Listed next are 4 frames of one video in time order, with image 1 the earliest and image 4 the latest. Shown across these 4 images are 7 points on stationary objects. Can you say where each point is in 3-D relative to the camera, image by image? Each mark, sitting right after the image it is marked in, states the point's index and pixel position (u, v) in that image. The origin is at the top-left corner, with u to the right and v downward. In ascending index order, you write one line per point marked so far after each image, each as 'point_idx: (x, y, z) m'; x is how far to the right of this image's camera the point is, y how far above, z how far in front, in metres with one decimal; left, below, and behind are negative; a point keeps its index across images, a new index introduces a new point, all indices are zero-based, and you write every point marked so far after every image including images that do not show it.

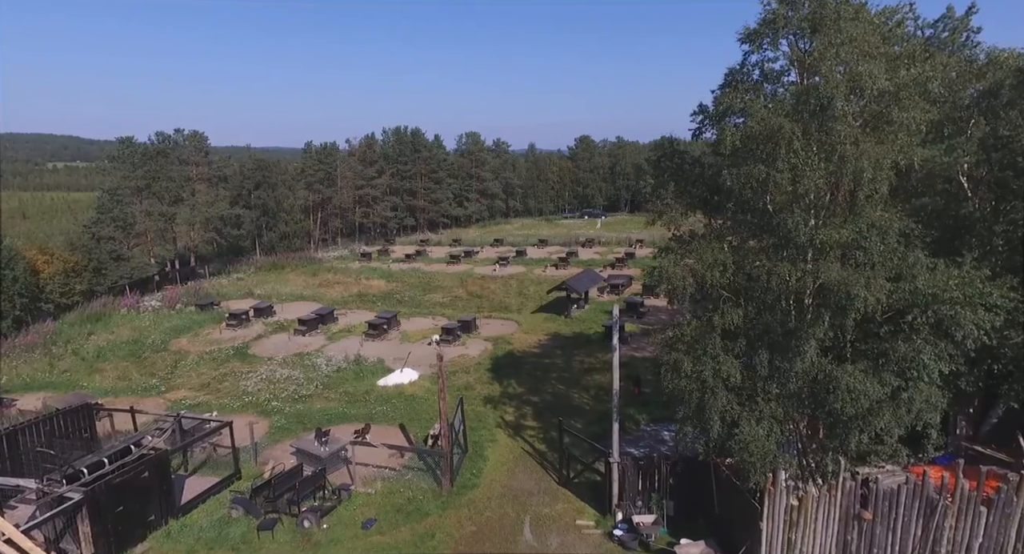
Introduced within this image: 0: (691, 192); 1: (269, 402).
0: (+3.4, +1.6, +10.8) m
1: (-7.9, -4.1, +18.3) m
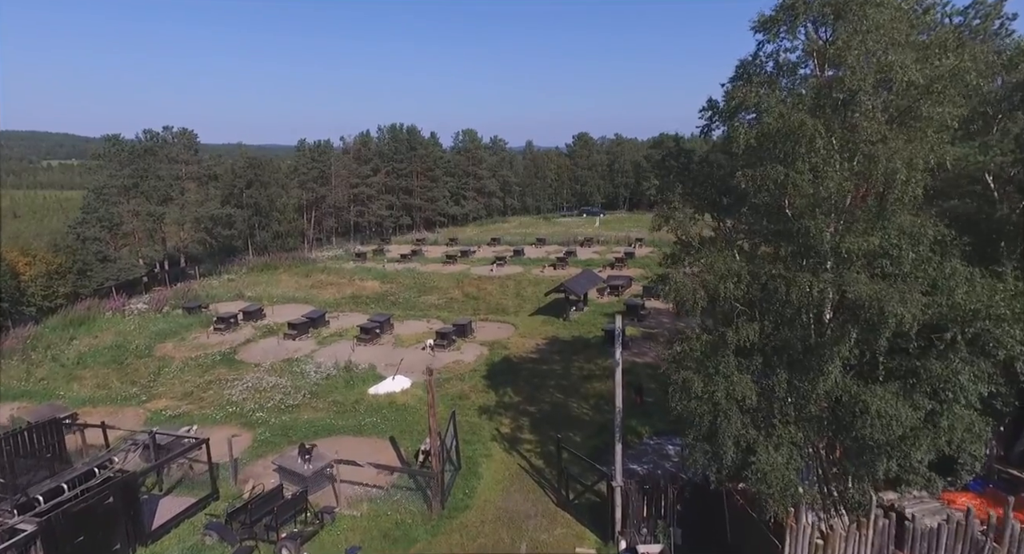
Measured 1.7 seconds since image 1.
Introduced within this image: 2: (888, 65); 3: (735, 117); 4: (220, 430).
0: (+3.3, +1.5, +10.0) m
1: (-8.0, -4.2, +17.5) m
2: (+5.0, +2.8, +7.5) m
3: (+3.6, +2.6, +9.1) m
4: (-8.6, -4.5, +16.6) m
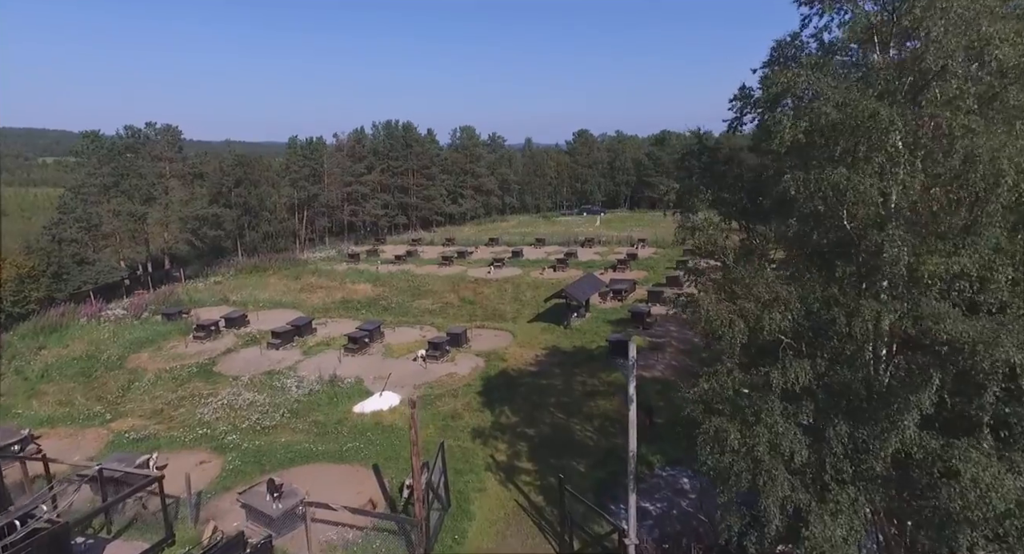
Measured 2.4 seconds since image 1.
0: (+3.2, +1.2, +8.4) m
1: (-8.1, -4.5, +16.0) m
2: (+4.9, +2.5, +6.0) m
3: (+3.5, +2.3, +7.6) m
4: (-8.7, -4.8, +15.1) m
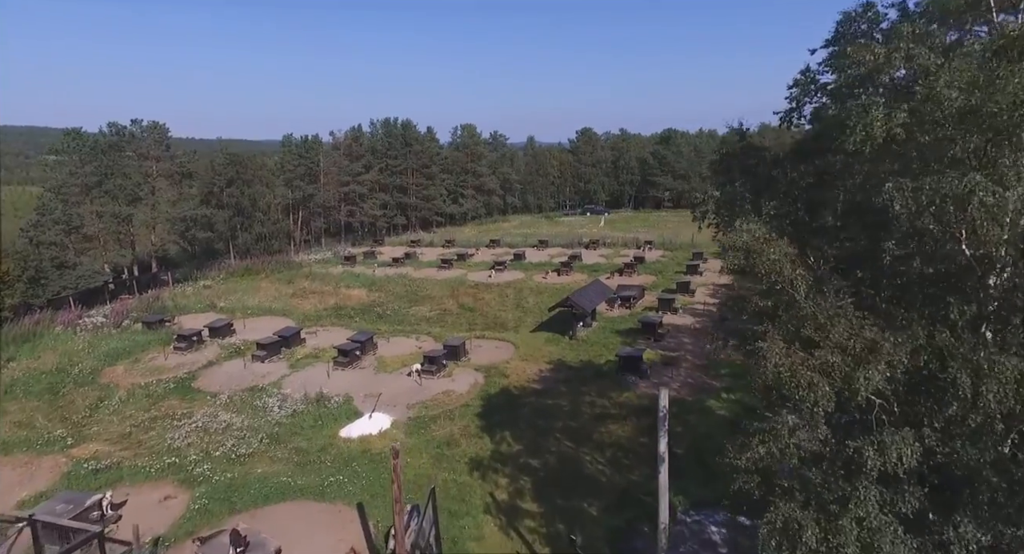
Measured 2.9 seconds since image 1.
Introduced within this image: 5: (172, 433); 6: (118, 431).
0: (+3.3, +0.8, +6.8) m
1: (-8.1, -4.8, +14.4) m
2: (+5.0, +2.2, +4.3) m
3: (+3.6, +1.9, +5.9) m
4: (-8.7, -5.1, +13.5) m
5: (-9.7, -4.5, +16.2) m
6: (-11.6, -4.5, +16.6) m
